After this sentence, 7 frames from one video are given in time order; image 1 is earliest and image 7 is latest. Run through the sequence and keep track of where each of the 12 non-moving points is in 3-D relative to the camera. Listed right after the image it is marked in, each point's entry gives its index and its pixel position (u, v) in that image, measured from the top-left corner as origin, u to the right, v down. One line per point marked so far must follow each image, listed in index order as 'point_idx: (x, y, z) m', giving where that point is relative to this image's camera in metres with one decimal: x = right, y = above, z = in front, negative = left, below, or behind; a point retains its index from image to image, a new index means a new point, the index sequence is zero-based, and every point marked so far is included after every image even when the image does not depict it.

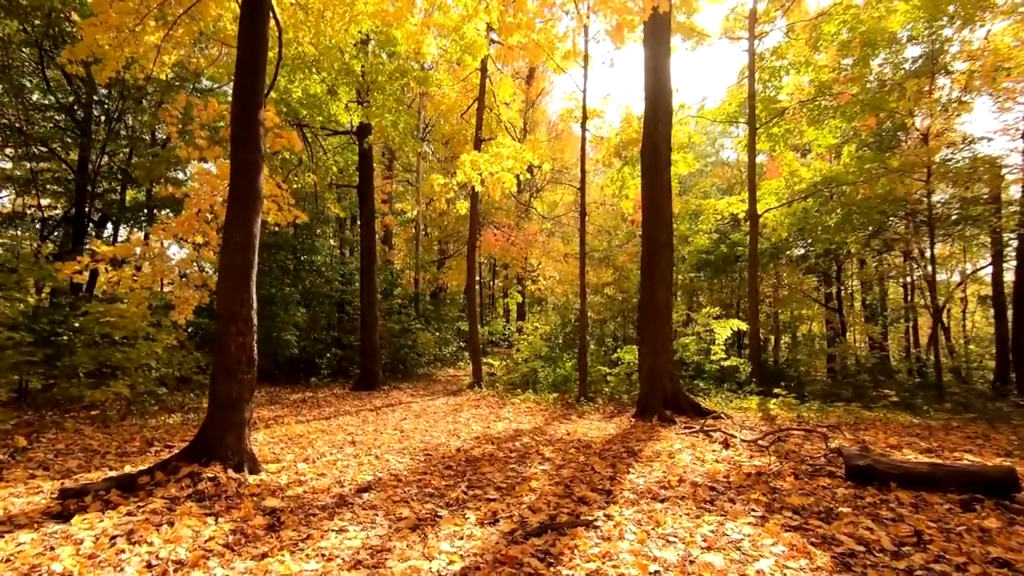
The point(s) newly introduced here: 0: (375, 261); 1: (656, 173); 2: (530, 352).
0: (-3.4, +0.6, +12.6) m
1: (+2.5, +2.0, +8.7) m
2: (+0.5, -1.8, +13.9) m
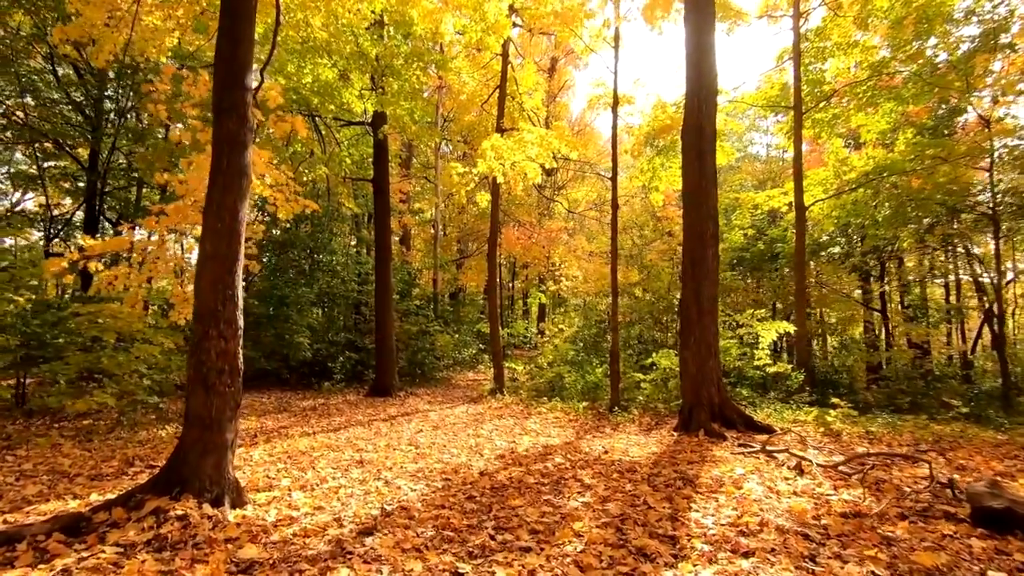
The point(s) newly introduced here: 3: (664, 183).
0: (-2.9, +0.6, +11.9) m
1: (+2.9, +2.0, +7.8) m
2: (+1.1, -1.7, +13.0) m
3: (+3.7, +2.6, +12.5) m
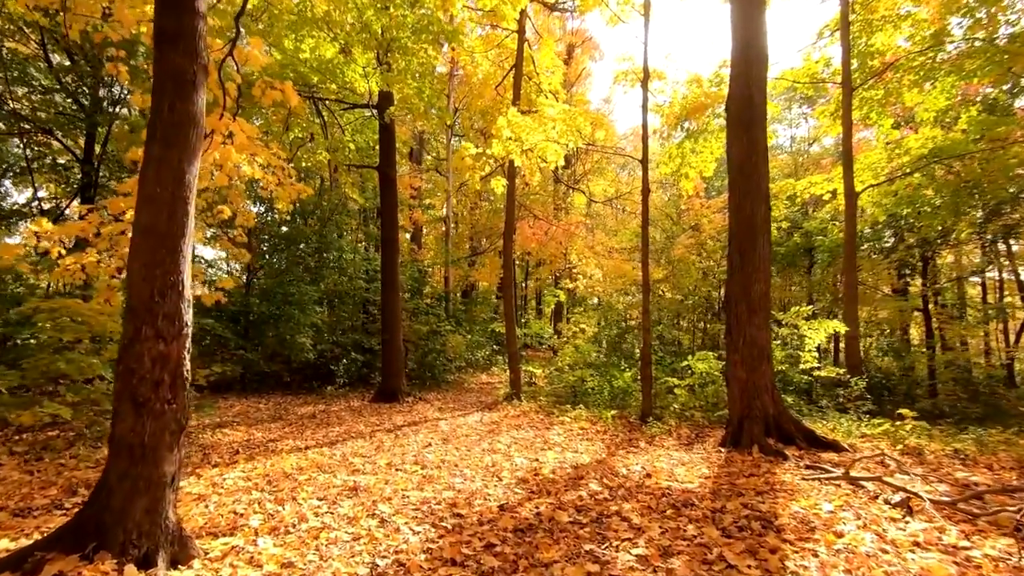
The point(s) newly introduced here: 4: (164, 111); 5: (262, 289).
0: (-2.5, +0.7, +11.0) m
1: (+3.2, +2.1, +6.8) m
2: (+1.5, -1.7, +12.0) m
3: (+4.1, +2.7, +11.5) m
4: (-2.0, +1.0, +2.9) m
5: (-6.1, 0.0, +12.2) m
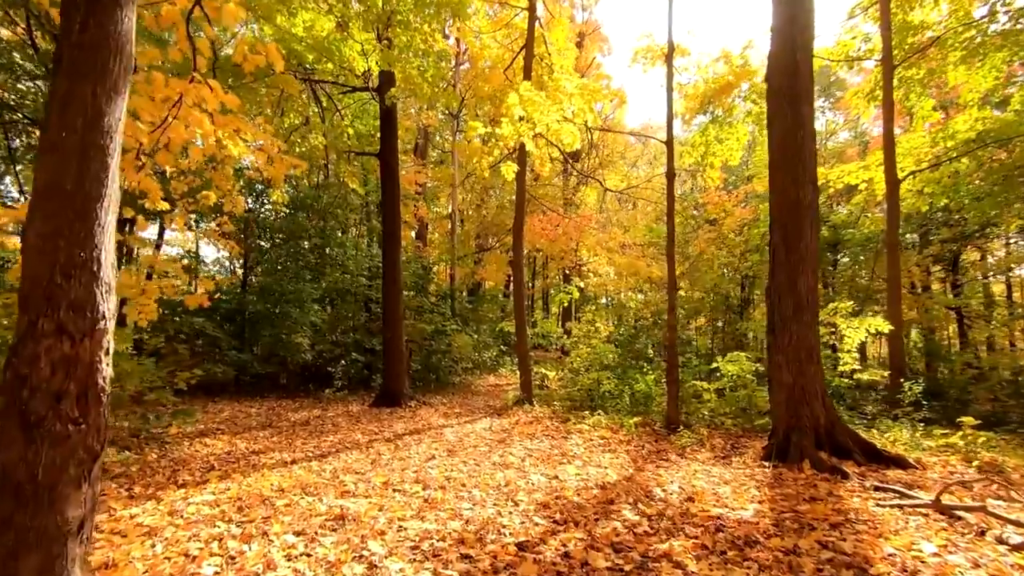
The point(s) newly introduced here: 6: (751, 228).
0: (-2.3, +0.8, +10.3) m
1: (+3.3, +2.2, +6.0) m
2: (+1.7, -1.6, +11.2) m
3: (+4.4, +2.7, +10.7) m
4: (-1.9, +1.1, +2.2) m
5: (-5.8, 0.0, +11.6) m
6: (+6.1, +1.5, +13.0) m
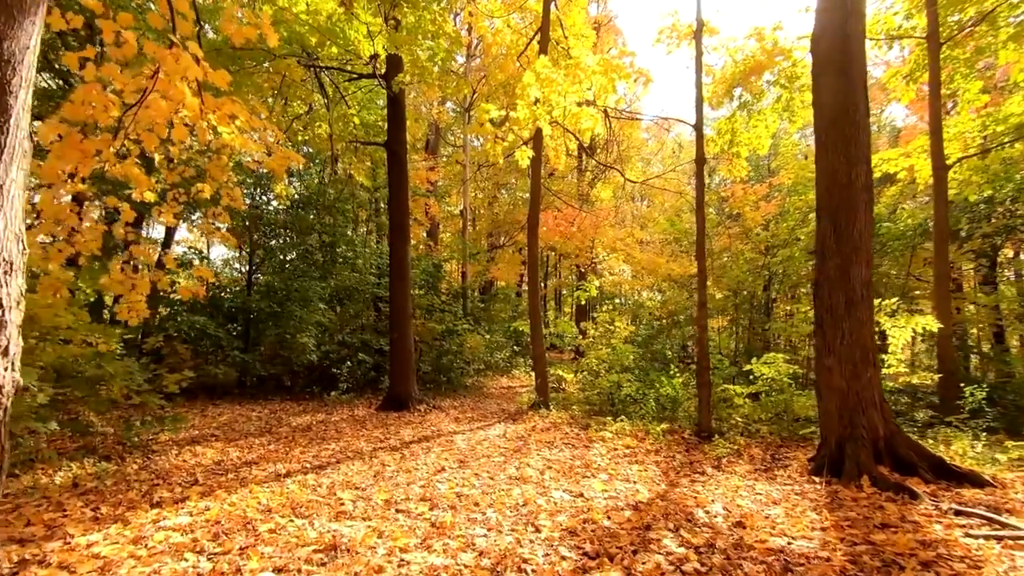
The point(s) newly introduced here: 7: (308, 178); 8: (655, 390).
0: (-2.0, +0.9, +9.8) m
1: (+3.5, +2.3, +5.3) m
2: (+2.0, -1.5, +10.6) m
3: (+4.6, +2.8, +10.0) m
4: (-1.8, +1.2, +1.7) m
5: (-5.5, +0.1, +11.1) m
6: (+6.5, +1.6, +12.3) m
7: (-4.9, +2.7, +12.2) m
8: (+2.6, -1.8, +9.0) m
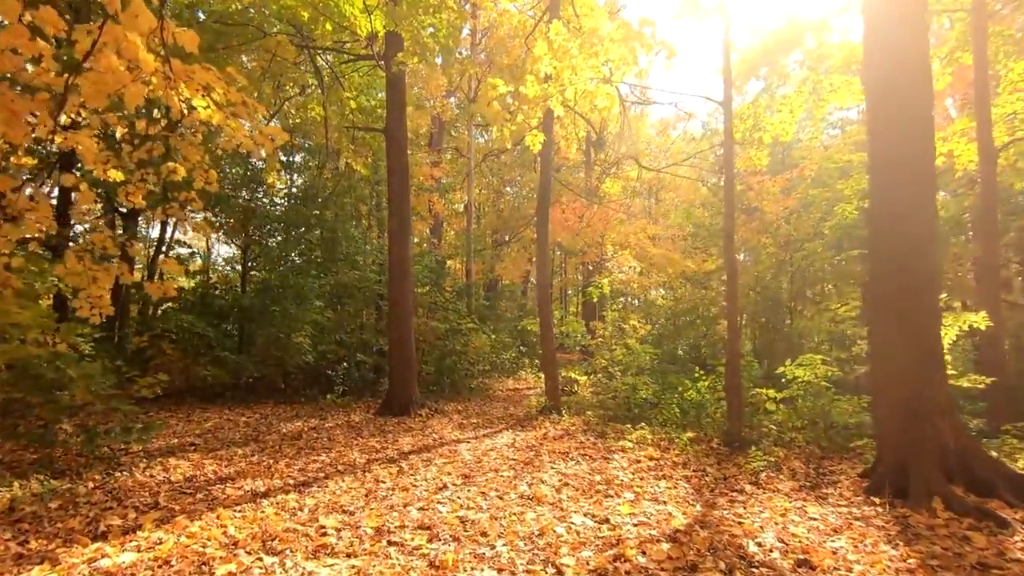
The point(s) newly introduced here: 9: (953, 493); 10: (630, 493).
0: (-1.9, +0.9, +9.1) m
1: (+3.6, +2.3, +4.7) m
2: (+2.2, -1.4, +10.0) m
3: (+4.8, +2.9, +9.3) m
4: (-1.7, +1.3, +1.0) m
5: (-5.4, +0.2, +10.5) m
6: (+6.6, +1.7, +11.6) m
7: (-4.8, +2.7, +11.6) m
8: (+2.7, -1.7, +8.3) m
9: (+3.6, -1.7, +4.1) m
10: (+1.1, -1.8, +4.6) m
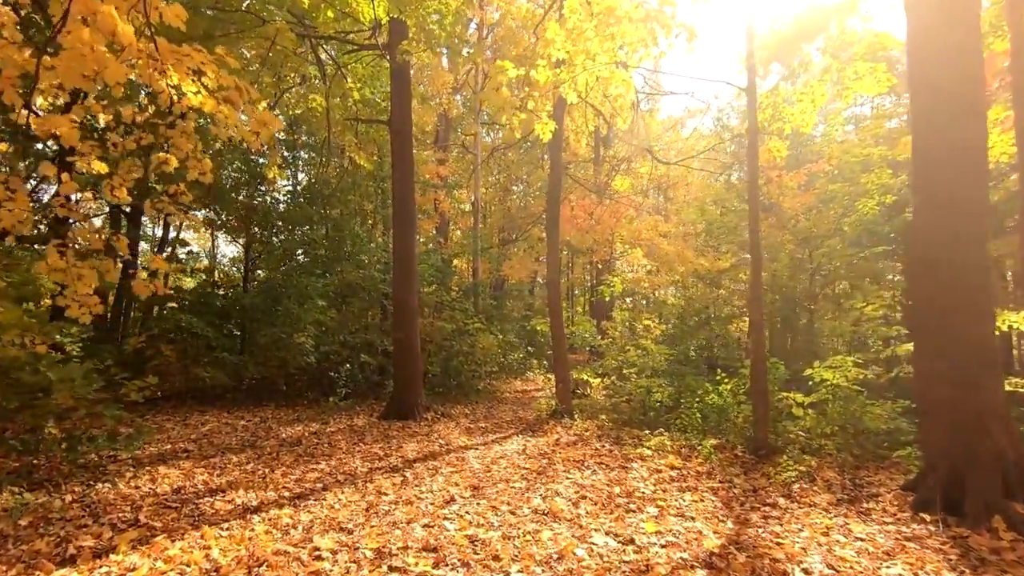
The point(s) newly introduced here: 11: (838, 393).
0: (-1.7, +1.0, +8.8) m
1: (+3.7, +2.4, +4.3) m
2: (+2.3, -1.4, +9.6) m
3: (+4.9, +2.9, +8.9) m
4: (-1.7, +1.3, +0.7) m
5: (-5.2, +0.2, +10.2) m
6: (+6.8, +1.7, +11.1) m
7: (-4.6, +2.7, +11.3) m
8: (+2.8, -1.7, +7.9) m
9: (+3.7, -1.6, +3.7) m
10: (+1.2, -1.8, +4.2) m
11: (+4.3, -1.4, +6.6) m
